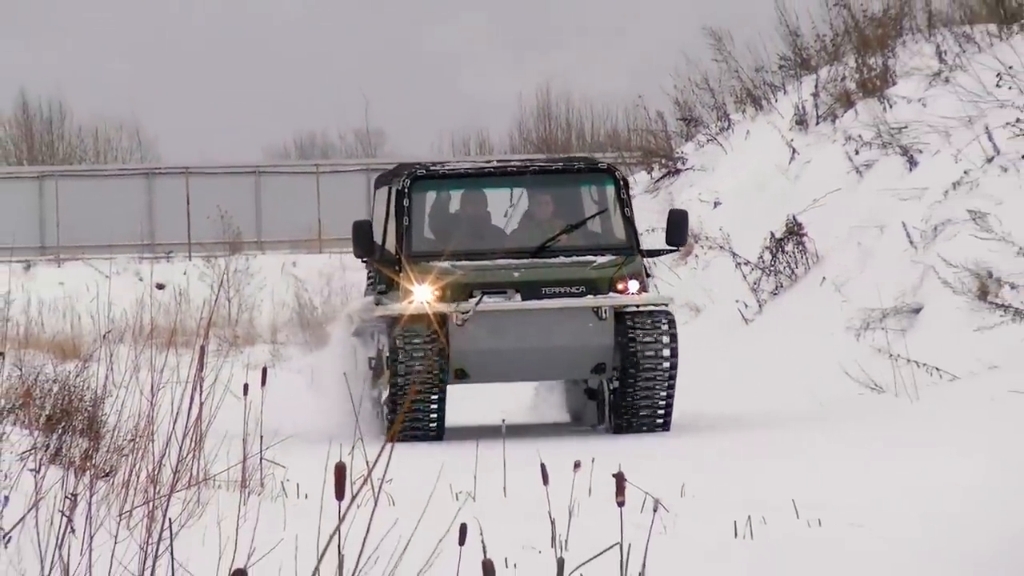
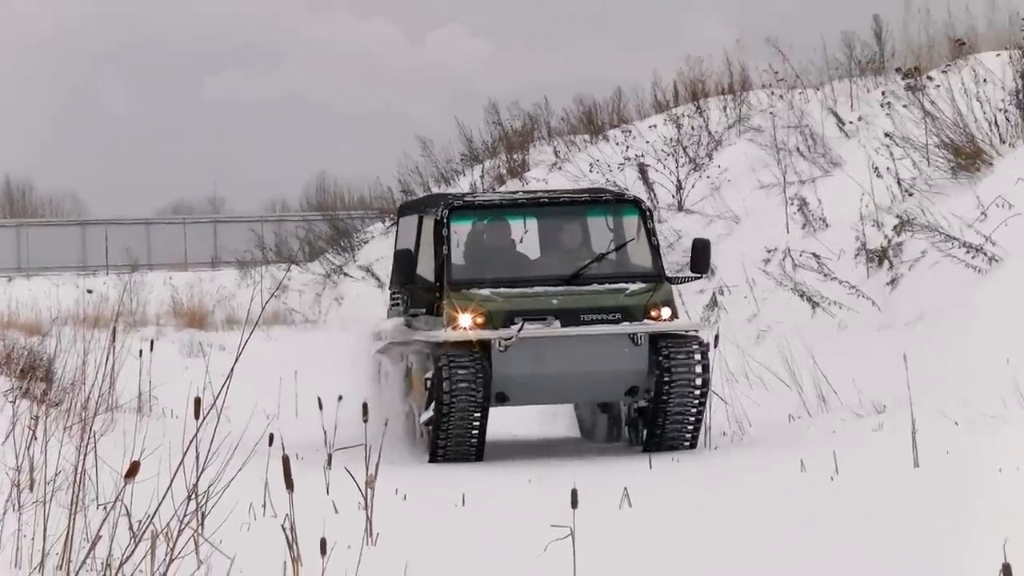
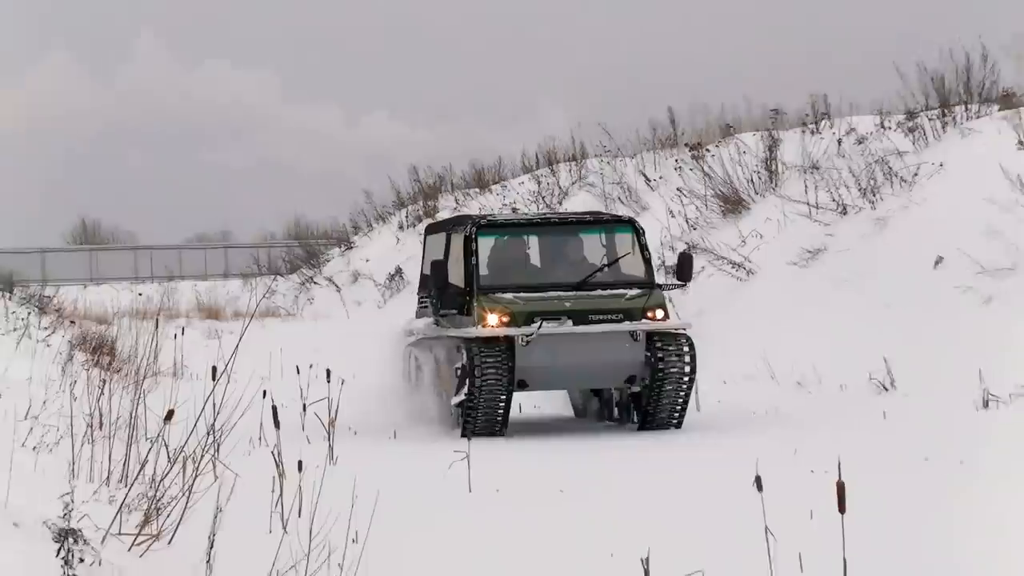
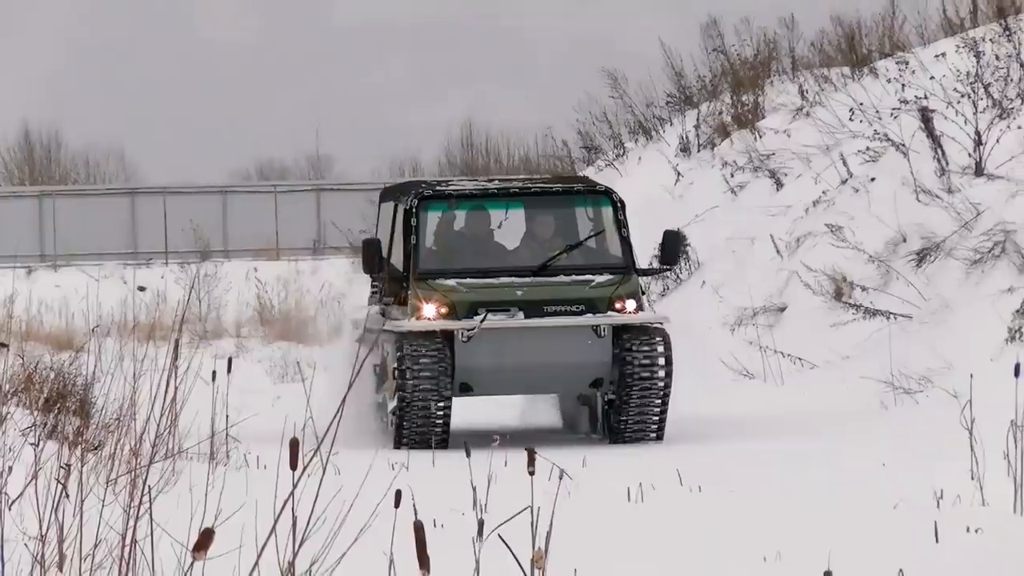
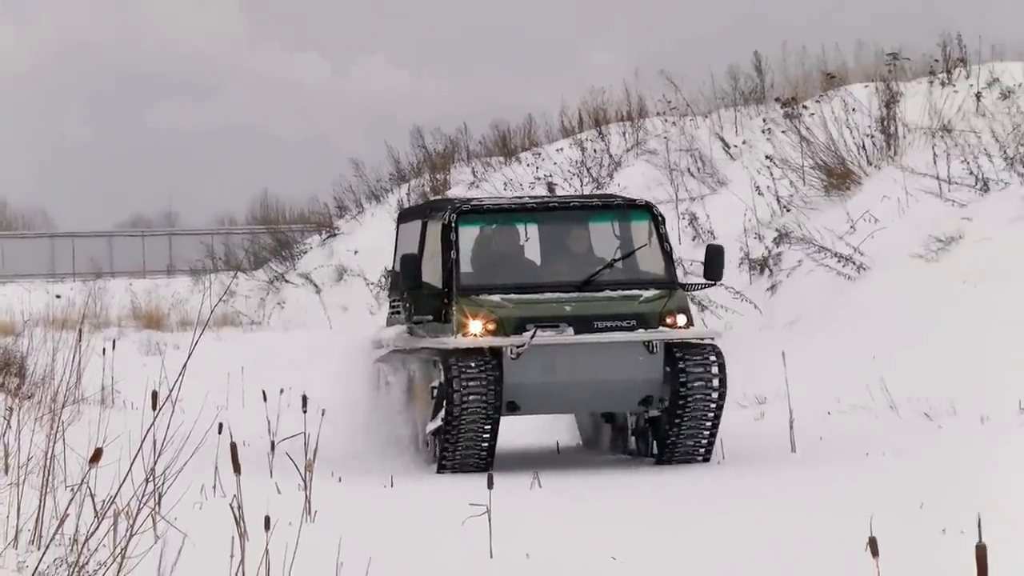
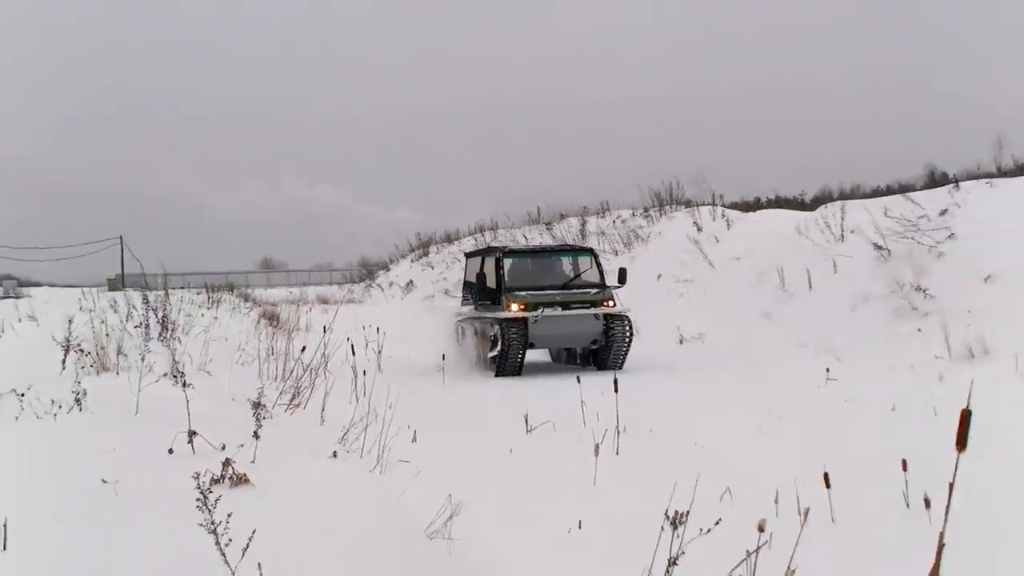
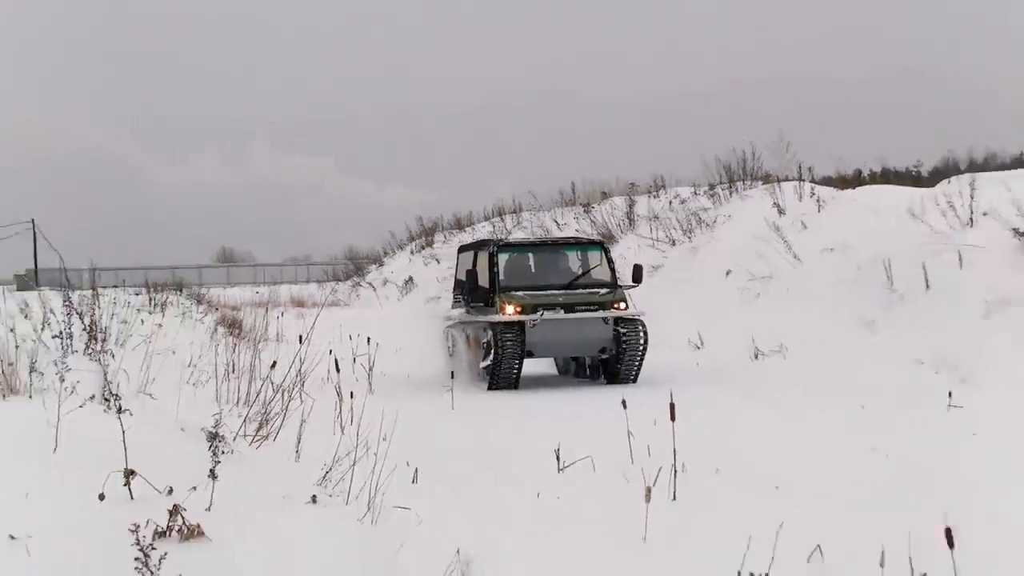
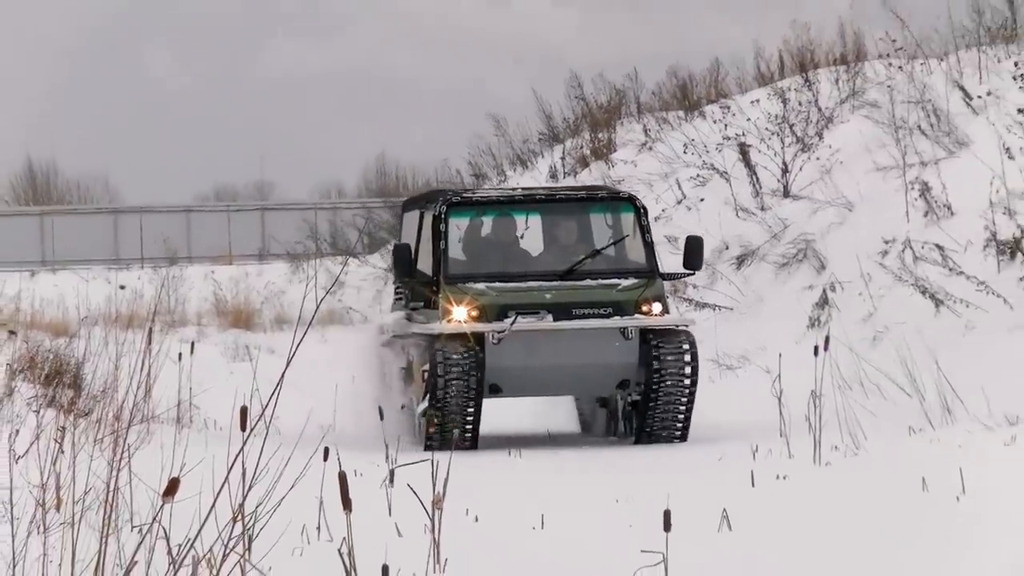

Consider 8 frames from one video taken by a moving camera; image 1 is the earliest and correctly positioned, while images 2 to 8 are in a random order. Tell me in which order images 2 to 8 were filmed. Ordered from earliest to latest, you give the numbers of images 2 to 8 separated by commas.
4, 8, 2, 5, 3, 7, 6
